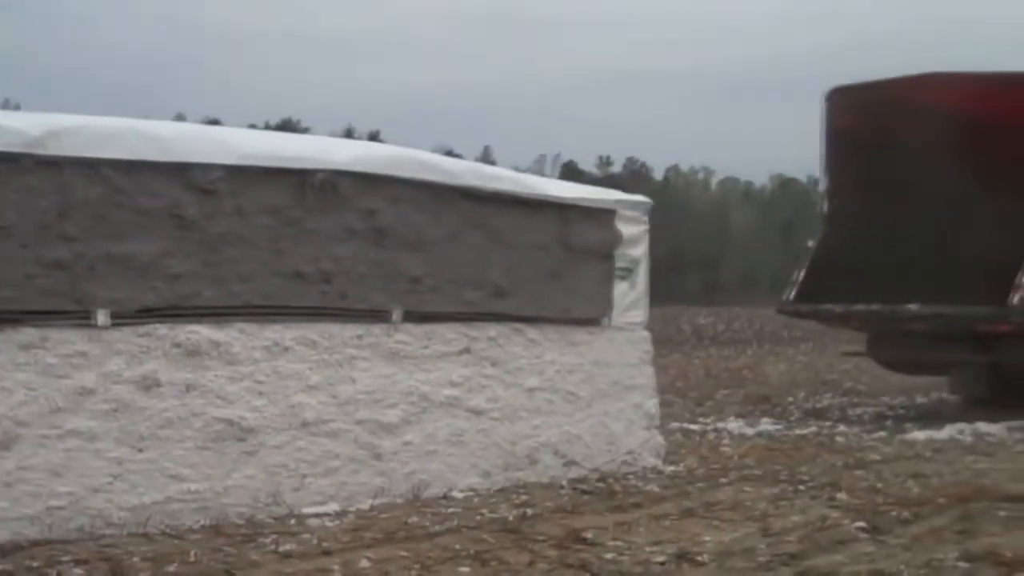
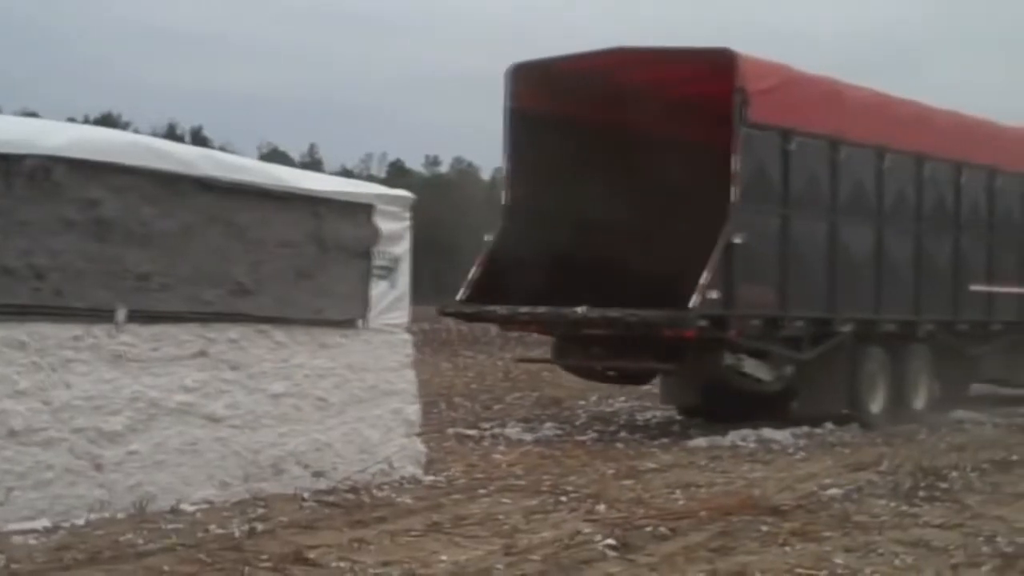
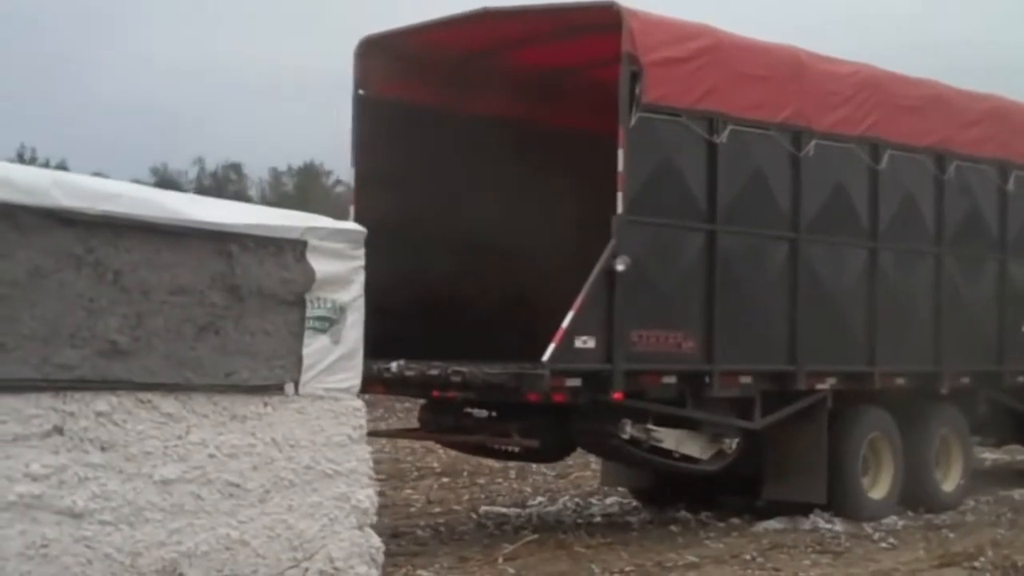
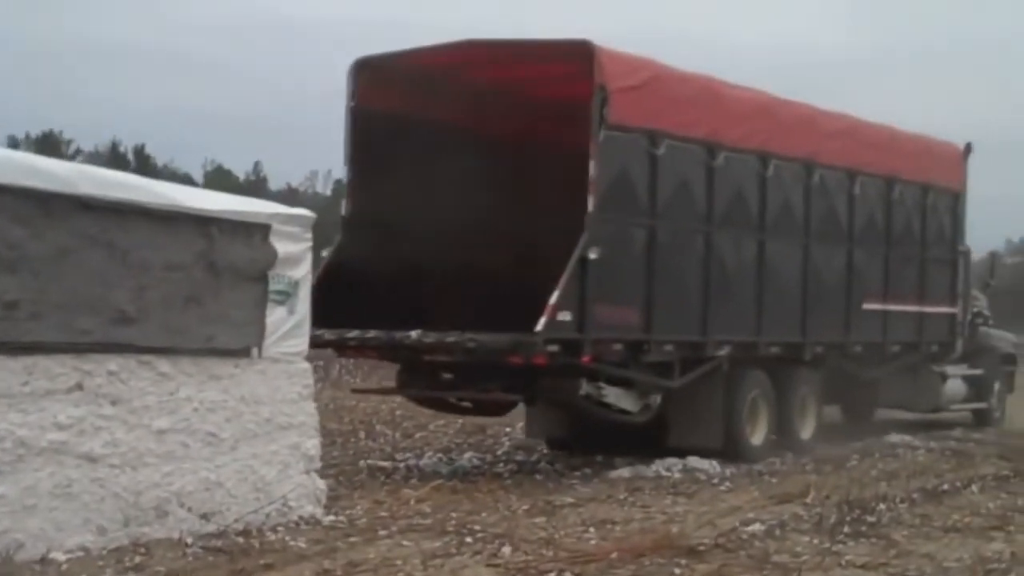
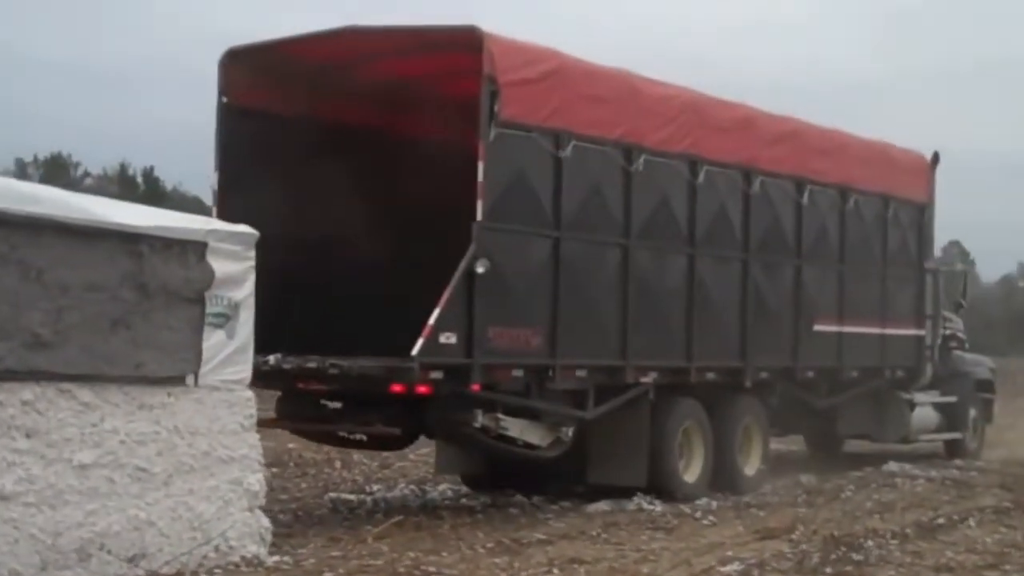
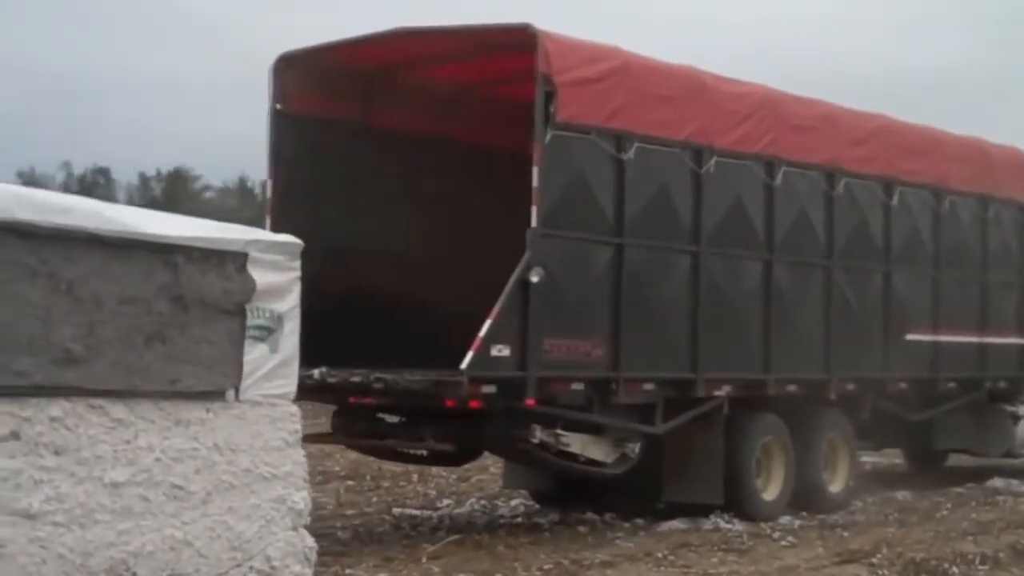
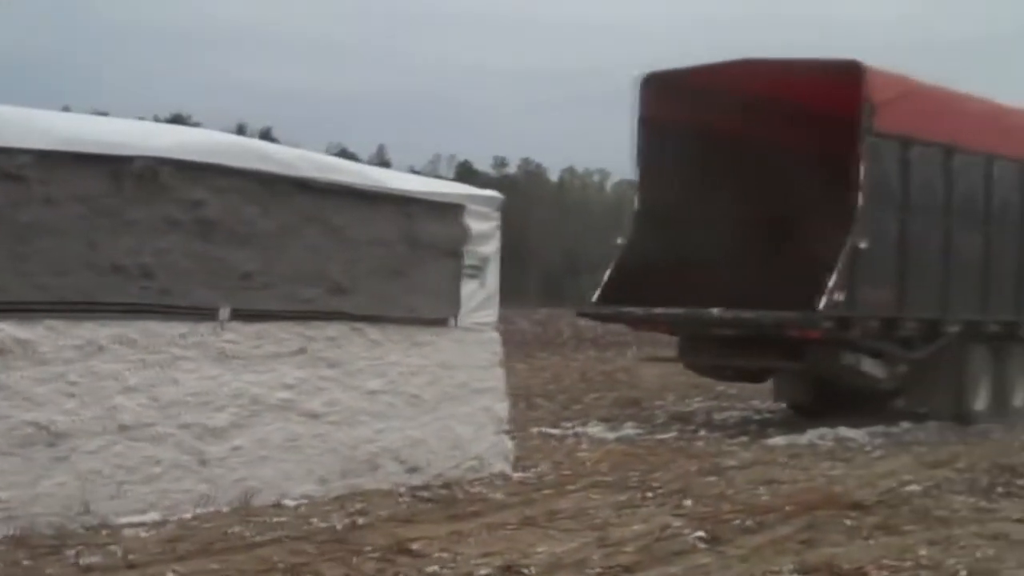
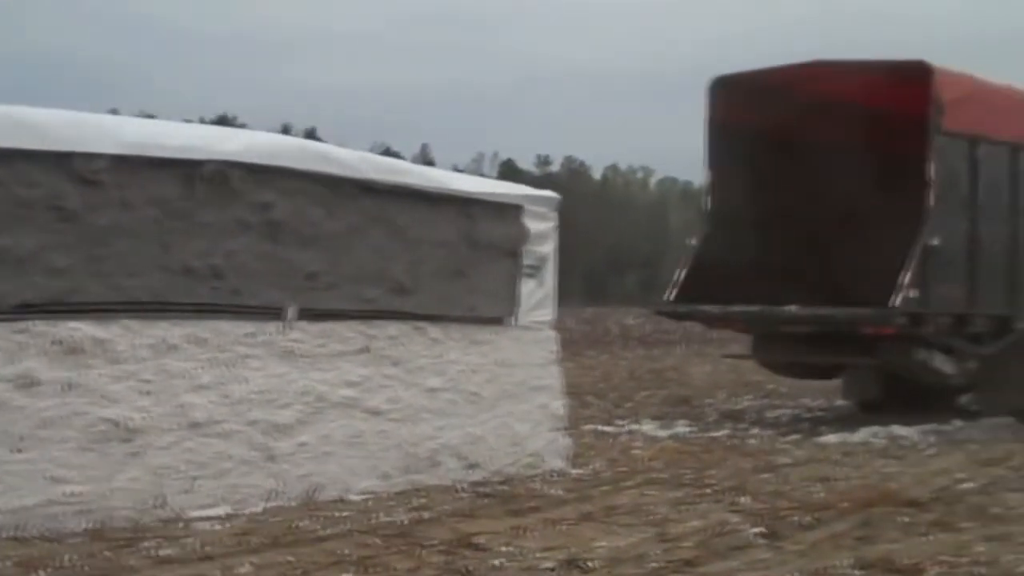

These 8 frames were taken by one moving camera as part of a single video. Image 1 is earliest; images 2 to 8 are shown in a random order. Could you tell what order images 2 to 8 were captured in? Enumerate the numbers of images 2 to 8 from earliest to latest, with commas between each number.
8, 7, 2, 4, 5, 6, 3
